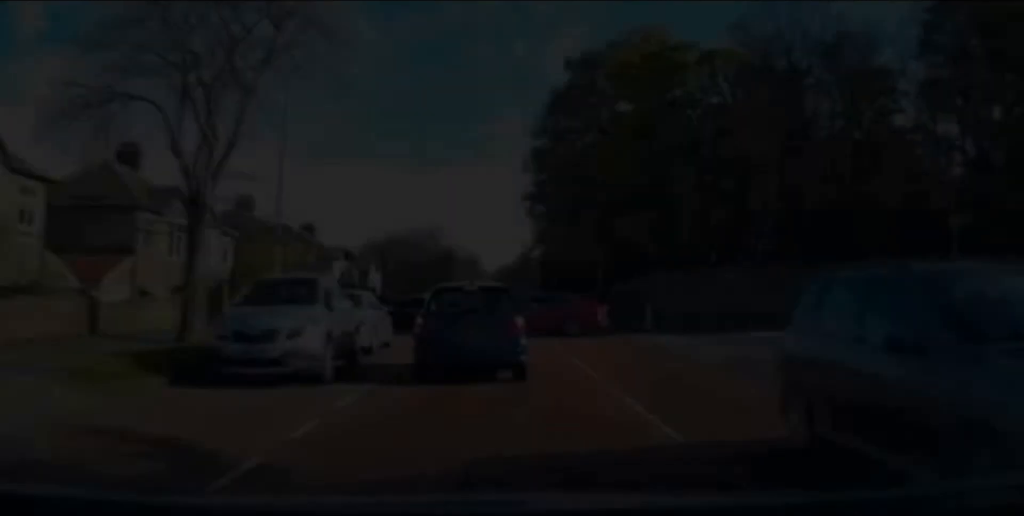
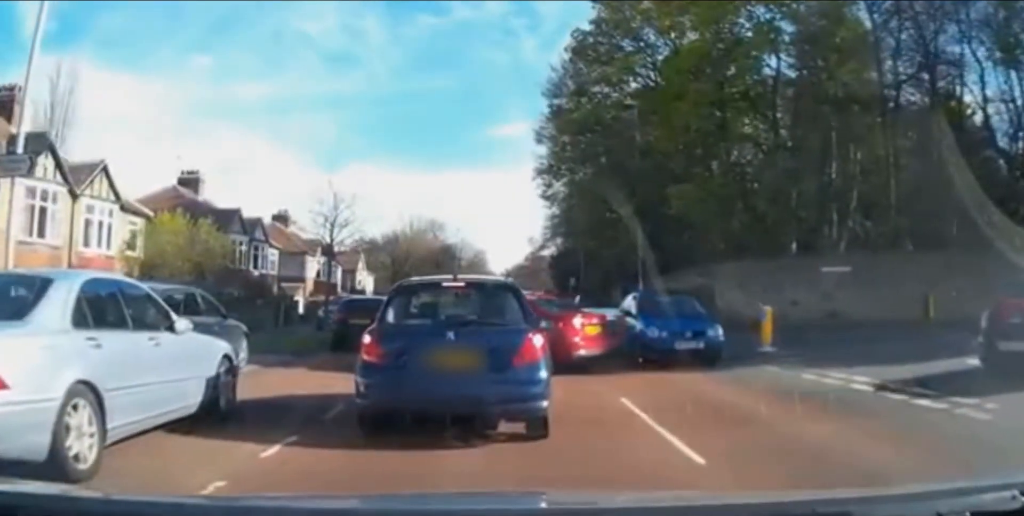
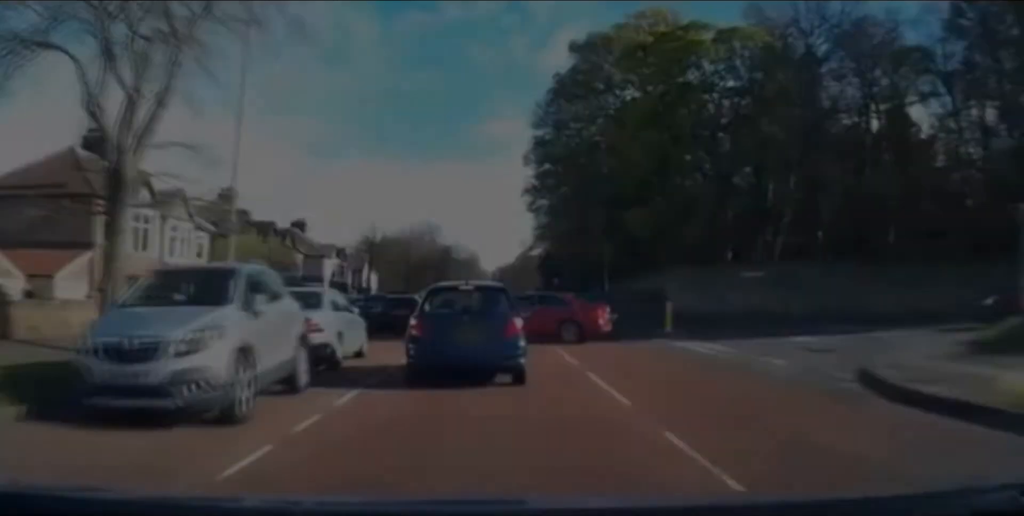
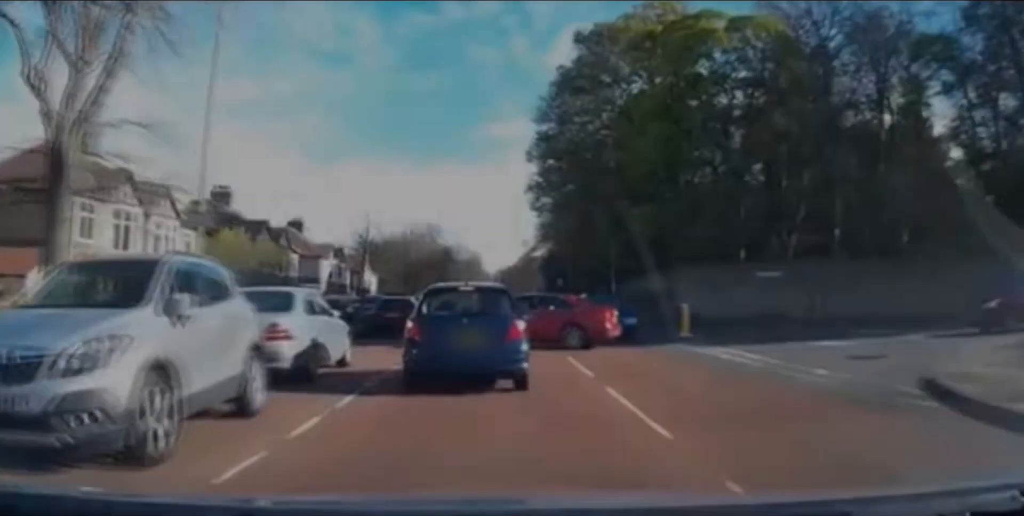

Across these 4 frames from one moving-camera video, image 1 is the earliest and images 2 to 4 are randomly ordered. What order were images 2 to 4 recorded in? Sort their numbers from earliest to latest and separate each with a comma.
3, 4, 2
